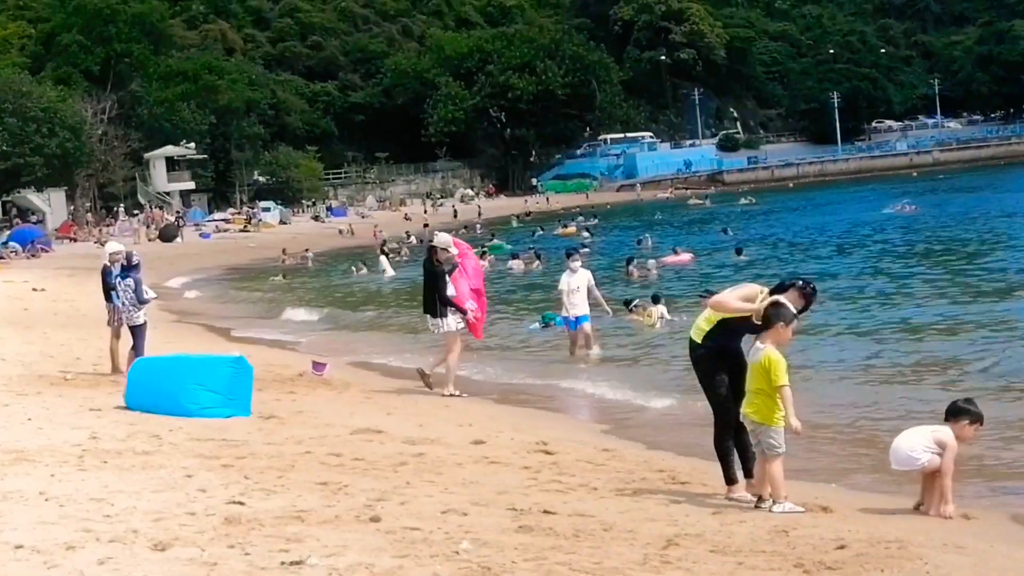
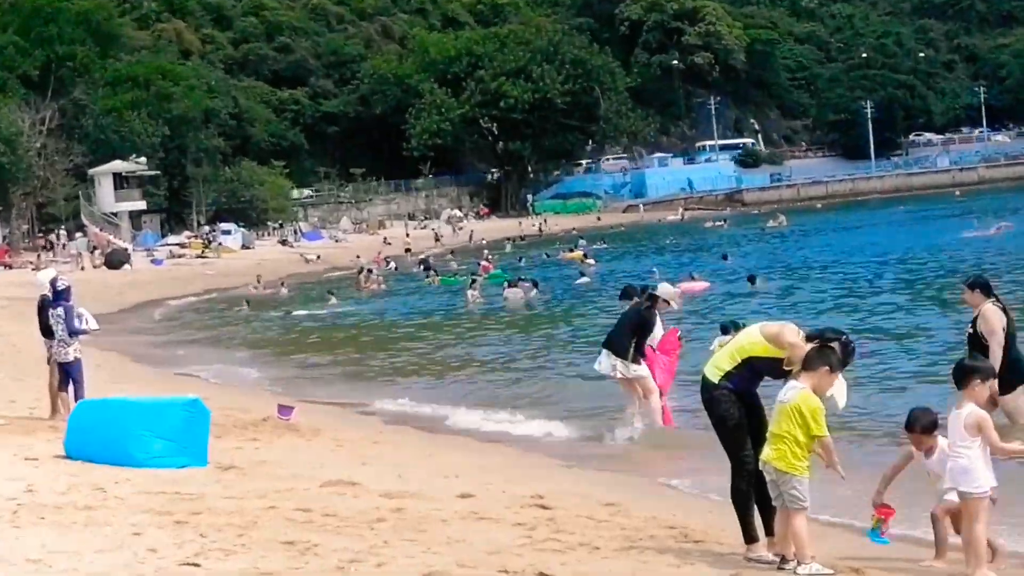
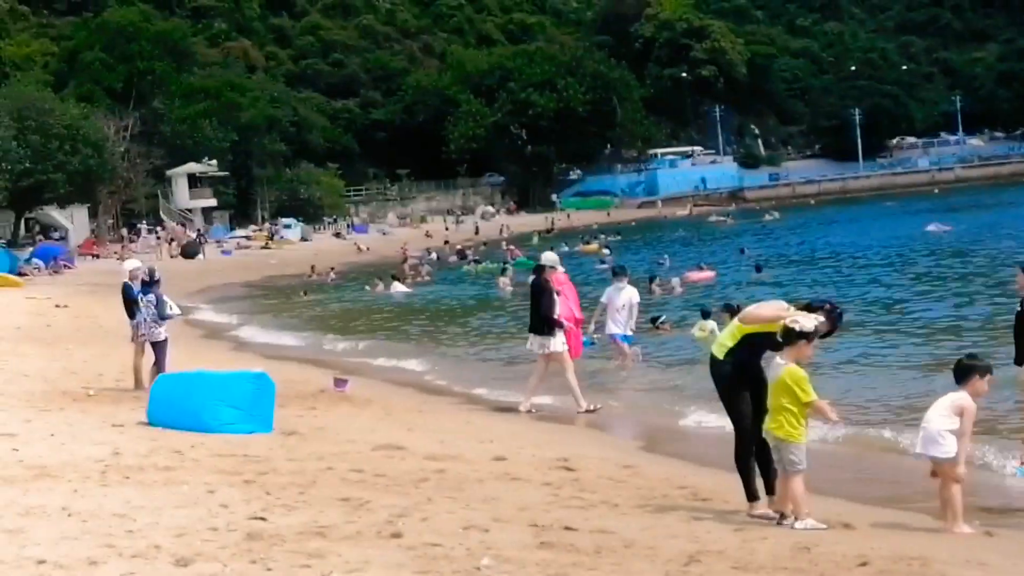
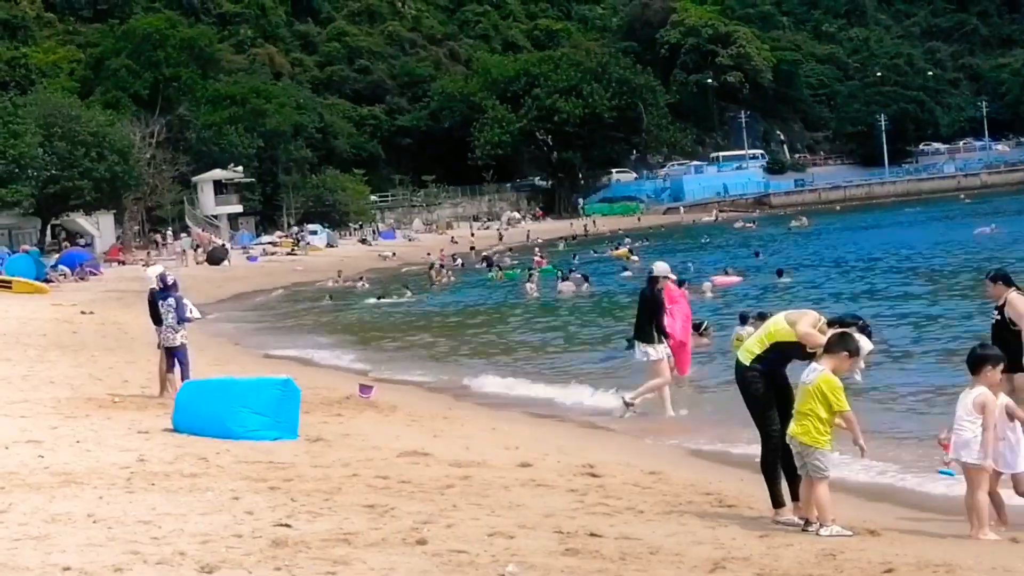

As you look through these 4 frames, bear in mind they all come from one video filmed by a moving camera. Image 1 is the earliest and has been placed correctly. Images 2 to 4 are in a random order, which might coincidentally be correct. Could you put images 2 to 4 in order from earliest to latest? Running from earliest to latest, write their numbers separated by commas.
3, 4, 2
